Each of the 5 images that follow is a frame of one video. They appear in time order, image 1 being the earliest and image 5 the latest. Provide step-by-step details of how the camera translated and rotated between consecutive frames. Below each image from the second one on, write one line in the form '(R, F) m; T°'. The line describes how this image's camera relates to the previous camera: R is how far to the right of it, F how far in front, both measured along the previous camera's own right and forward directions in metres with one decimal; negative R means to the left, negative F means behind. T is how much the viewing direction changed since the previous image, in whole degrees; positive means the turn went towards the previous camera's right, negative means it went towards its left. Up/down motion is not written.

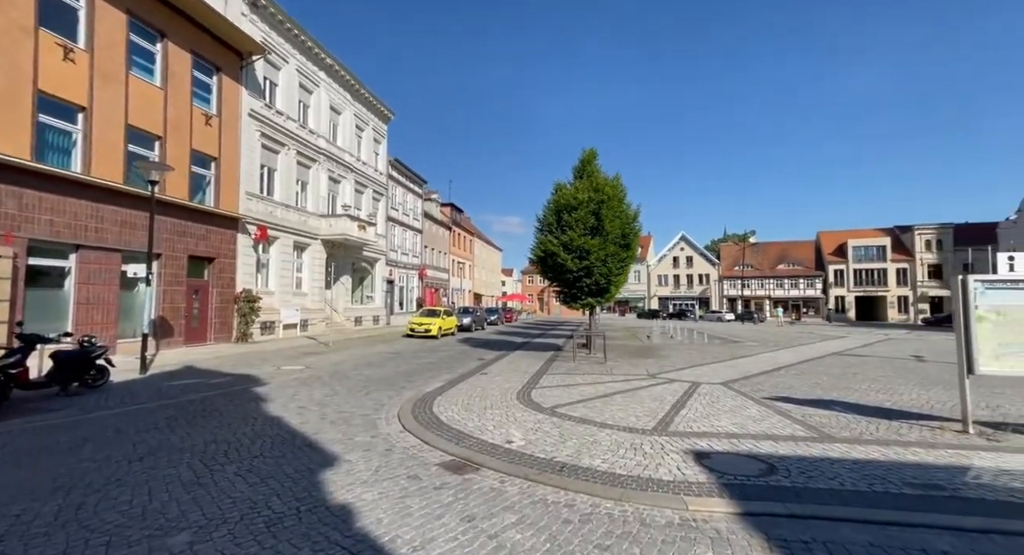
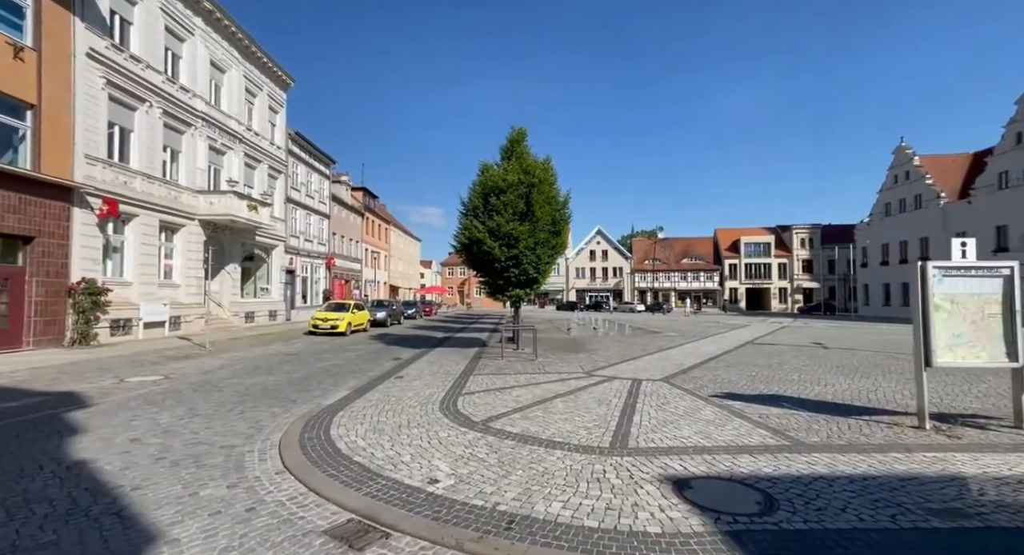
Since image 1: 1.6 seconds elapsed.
(-0.1, +1.7) m; +9°
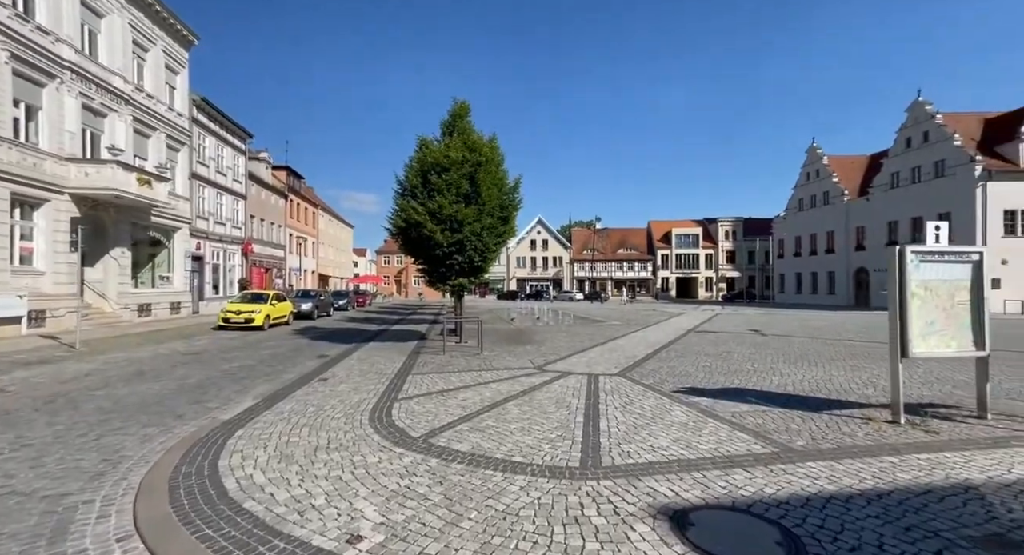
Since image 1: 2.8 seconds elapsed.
(-0.1, +1.2) m; +7°
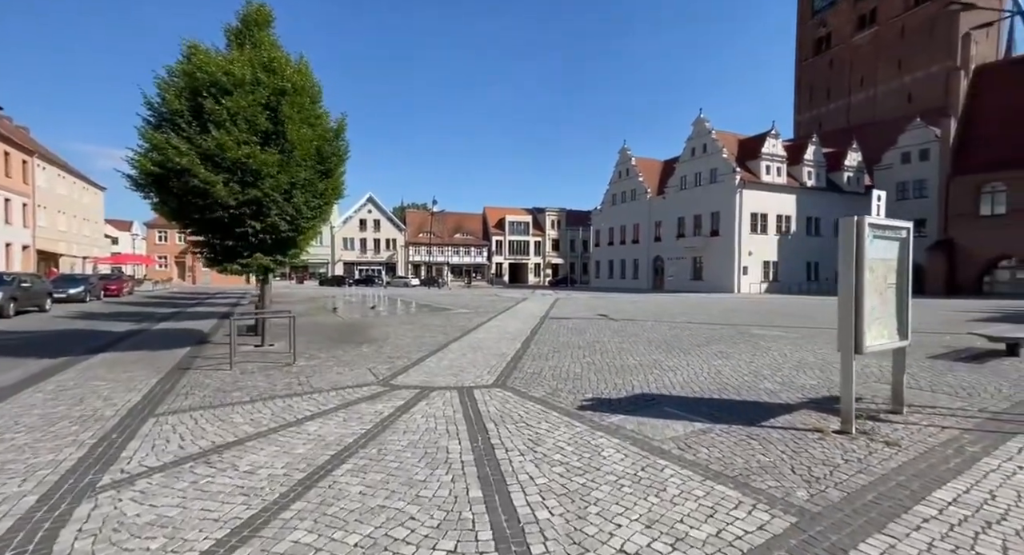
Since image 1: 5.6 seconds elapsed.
(0.0, +3.1) m; +19°
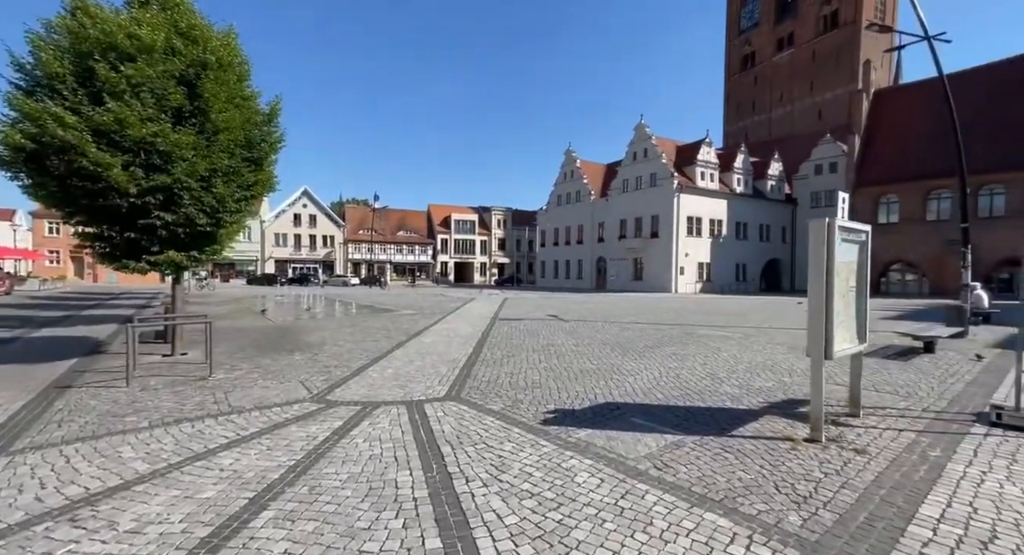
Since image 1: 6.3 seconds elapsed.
(-0.1, +0.6) m; +6°
